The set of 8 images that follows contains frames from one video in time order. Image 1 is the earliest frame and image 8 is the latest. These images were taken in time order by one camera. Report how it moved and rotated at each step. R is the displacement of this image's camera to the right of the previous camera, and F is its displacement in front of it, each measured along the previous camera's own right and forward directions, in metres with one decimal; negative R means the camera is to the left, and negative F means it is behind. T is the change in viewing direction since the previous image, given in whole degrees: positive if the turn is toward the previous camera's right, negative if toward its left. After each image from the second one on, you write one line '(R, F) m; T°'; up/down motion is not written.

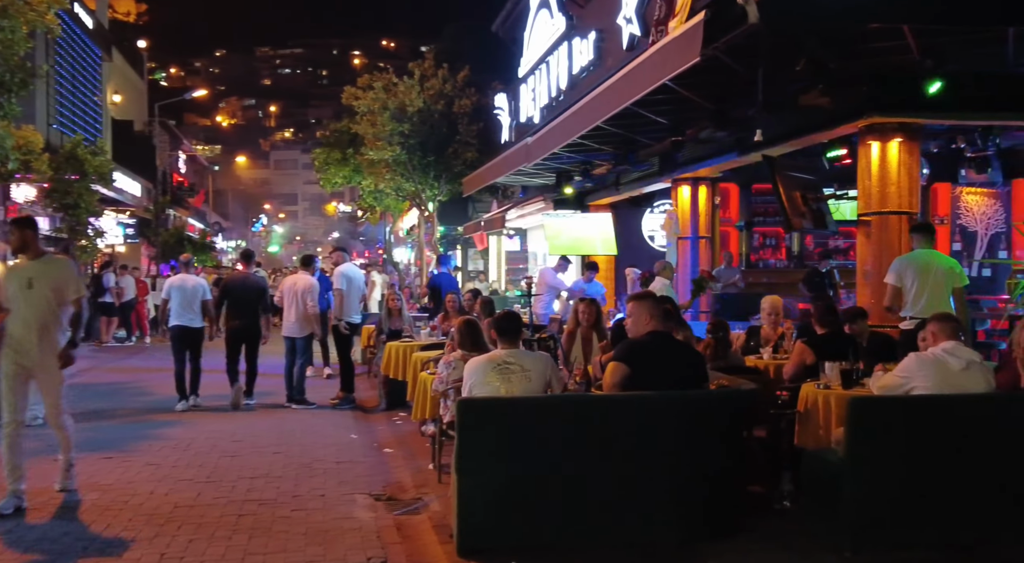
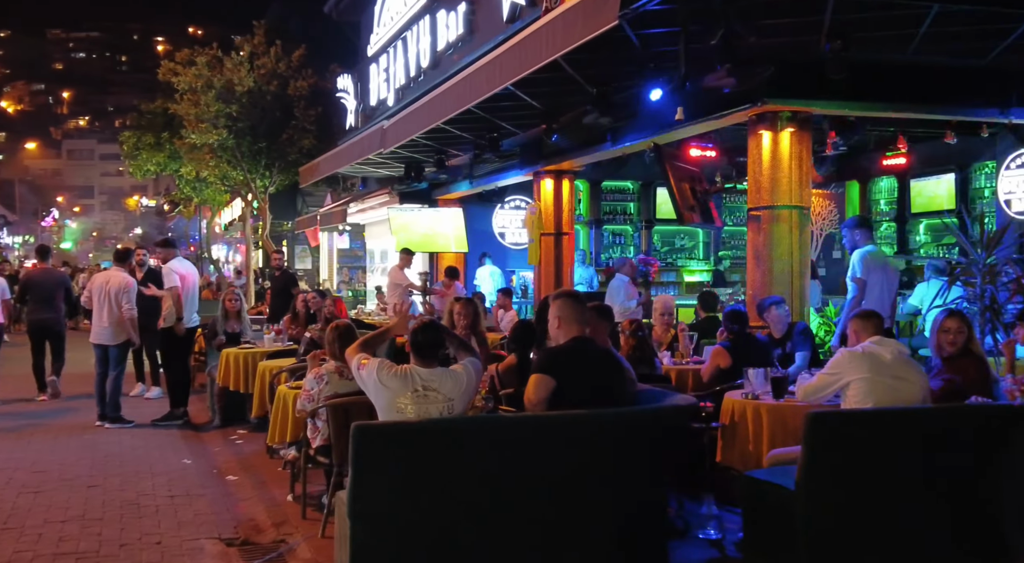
(-0.5, +1.3) m; +11°
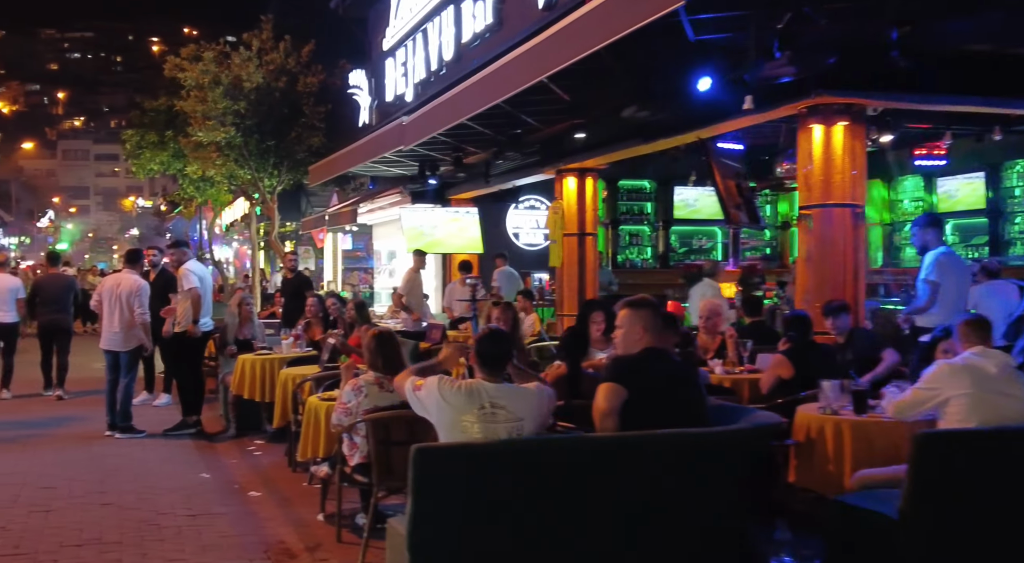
(-0.4, +0.5) m; 0°
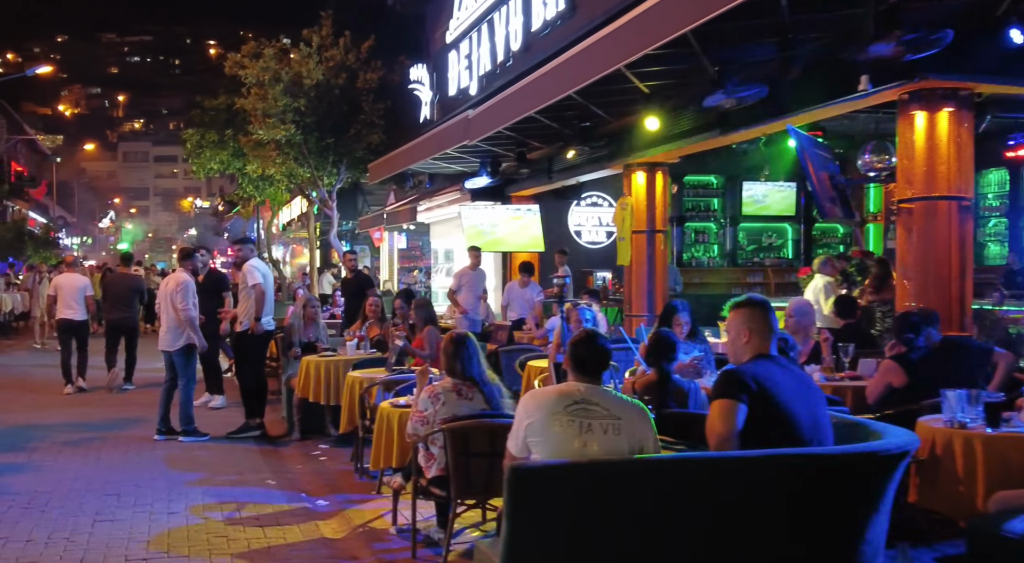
(-0.2, +0.4) m; -3°
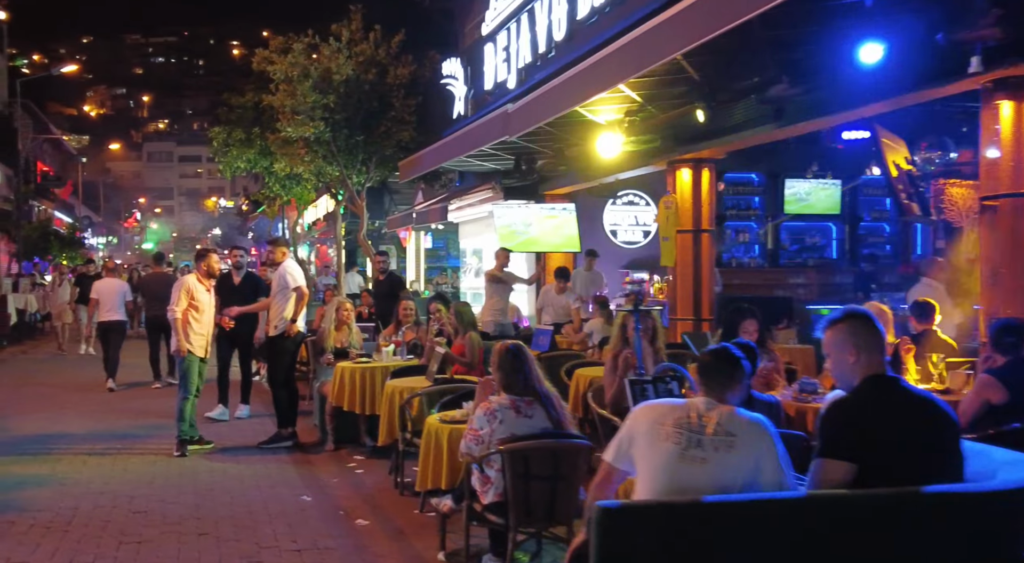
(-0.2, +0.5) m; -1°
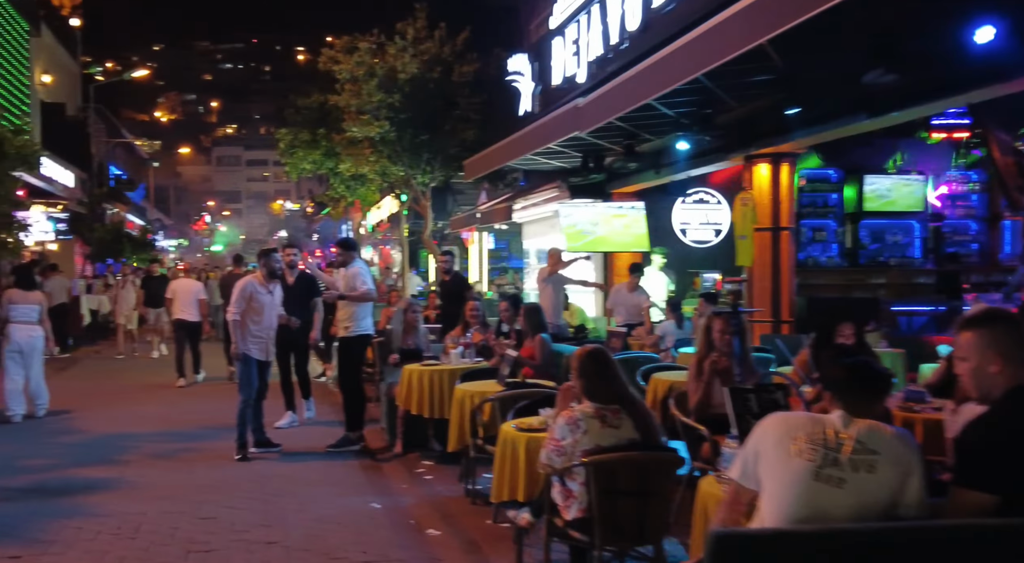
(-0.1, +0.3) m; -4°
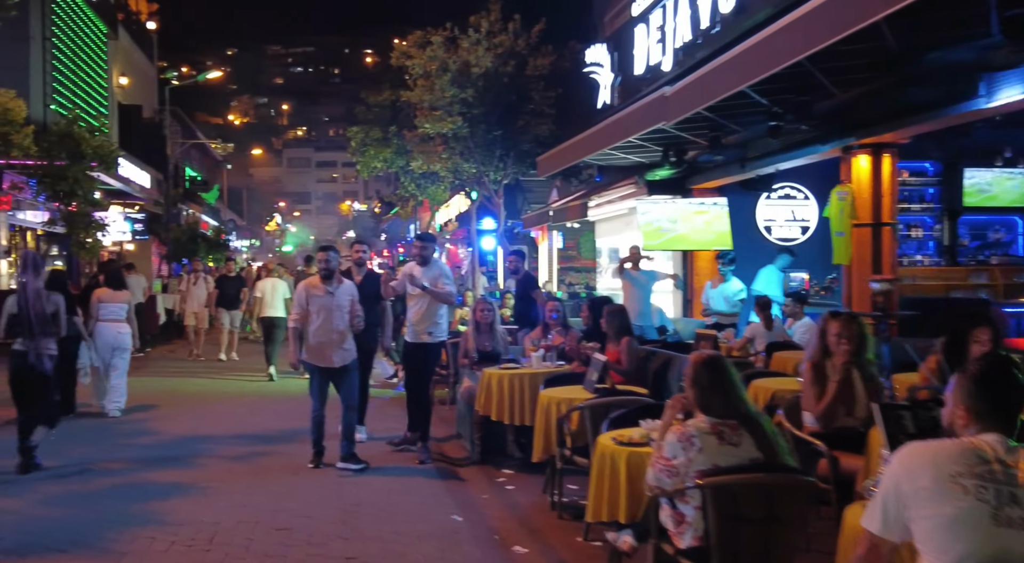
(-0.2, +0.5) m; -4°
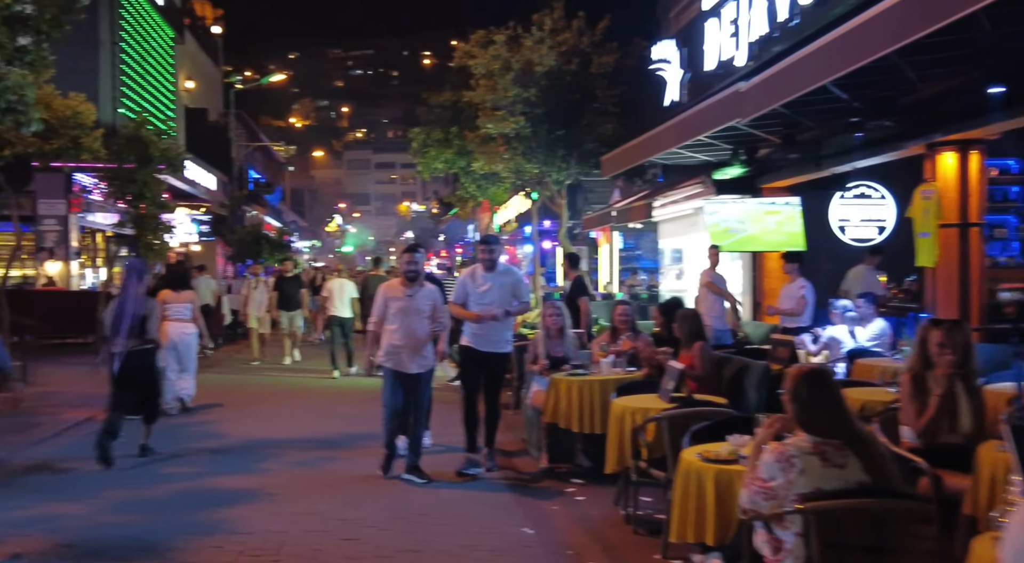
(-0.1, +0.3) m; -3°
